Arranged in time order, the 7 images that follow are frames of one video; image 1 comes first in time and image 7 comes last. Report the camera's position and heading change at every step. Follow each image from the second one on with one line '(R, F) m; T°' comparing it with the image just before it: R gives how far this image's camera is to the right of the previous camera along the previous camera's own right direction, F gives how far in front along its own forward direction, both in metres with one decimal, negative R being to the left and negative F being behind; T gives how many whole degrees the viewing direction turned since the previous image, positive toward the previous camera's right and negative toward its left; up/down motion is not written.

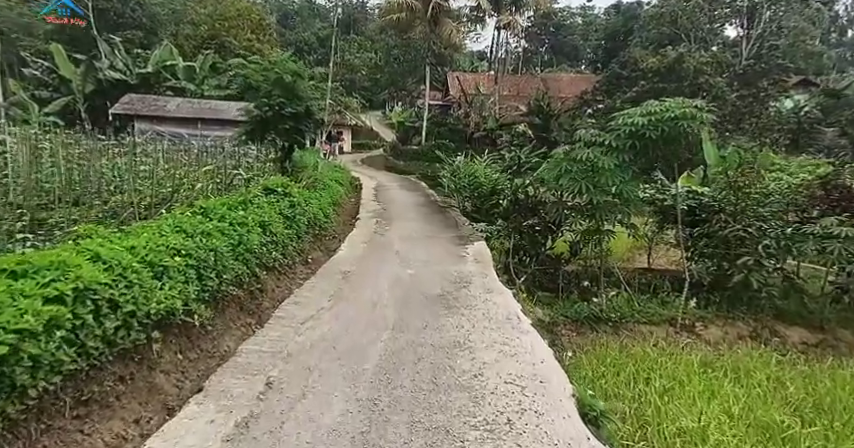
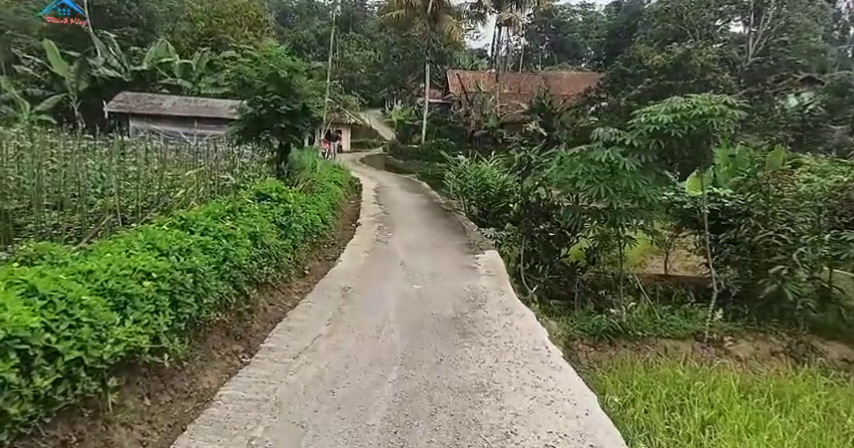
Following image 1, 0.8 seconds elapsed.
(-0.1, +0.4) m; 0°
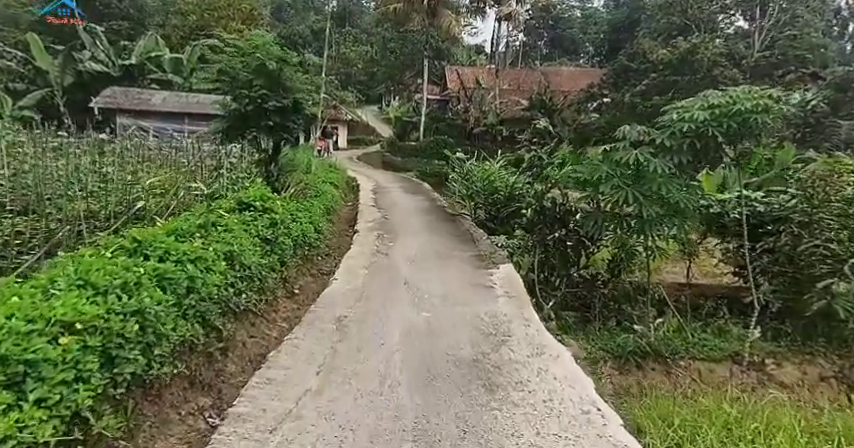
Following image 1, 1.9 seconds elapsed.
(-0.1, +0.6) m; 0°
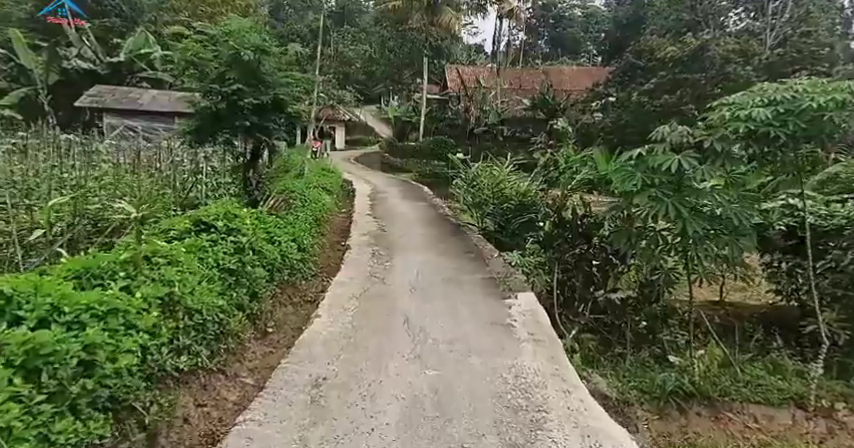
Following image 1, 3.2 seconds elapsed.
(0.0, +0.8) m; 0°
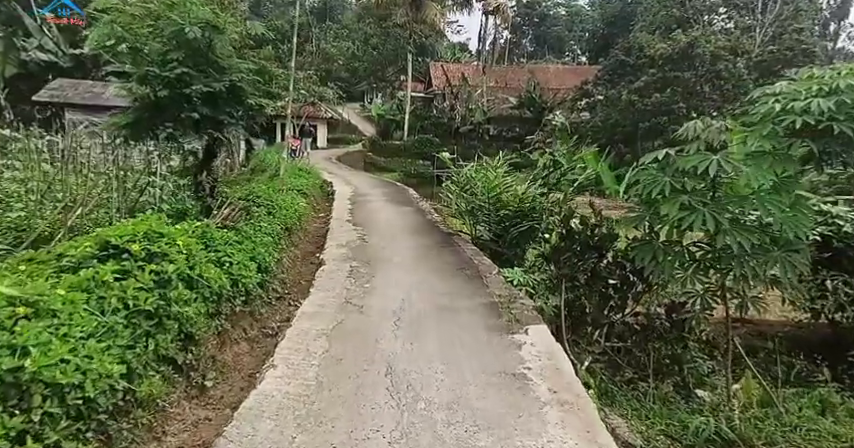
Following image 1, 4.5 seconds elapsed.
(0.0, +0.8) m; +2°
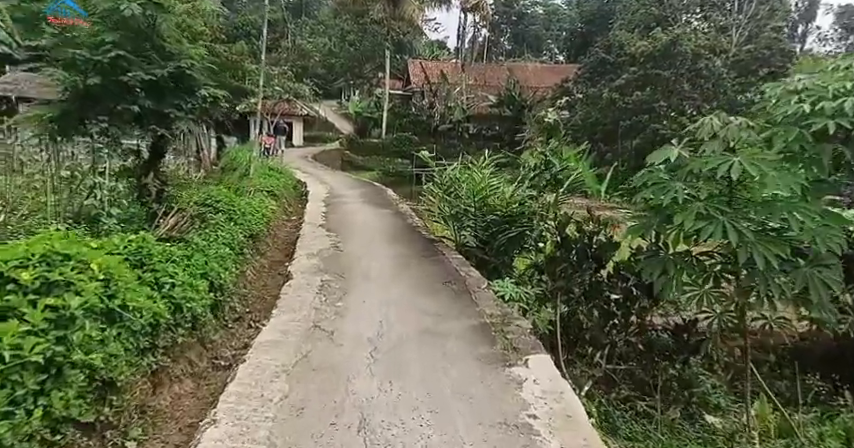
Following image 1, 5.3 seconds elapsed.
(0.0, +0.5) m; +2°
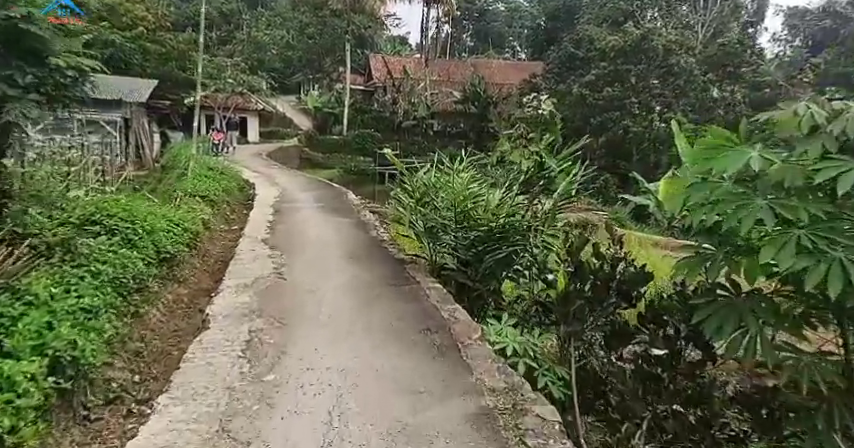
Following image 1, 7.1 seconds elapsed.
(0.0, +1.1) m; +4°
